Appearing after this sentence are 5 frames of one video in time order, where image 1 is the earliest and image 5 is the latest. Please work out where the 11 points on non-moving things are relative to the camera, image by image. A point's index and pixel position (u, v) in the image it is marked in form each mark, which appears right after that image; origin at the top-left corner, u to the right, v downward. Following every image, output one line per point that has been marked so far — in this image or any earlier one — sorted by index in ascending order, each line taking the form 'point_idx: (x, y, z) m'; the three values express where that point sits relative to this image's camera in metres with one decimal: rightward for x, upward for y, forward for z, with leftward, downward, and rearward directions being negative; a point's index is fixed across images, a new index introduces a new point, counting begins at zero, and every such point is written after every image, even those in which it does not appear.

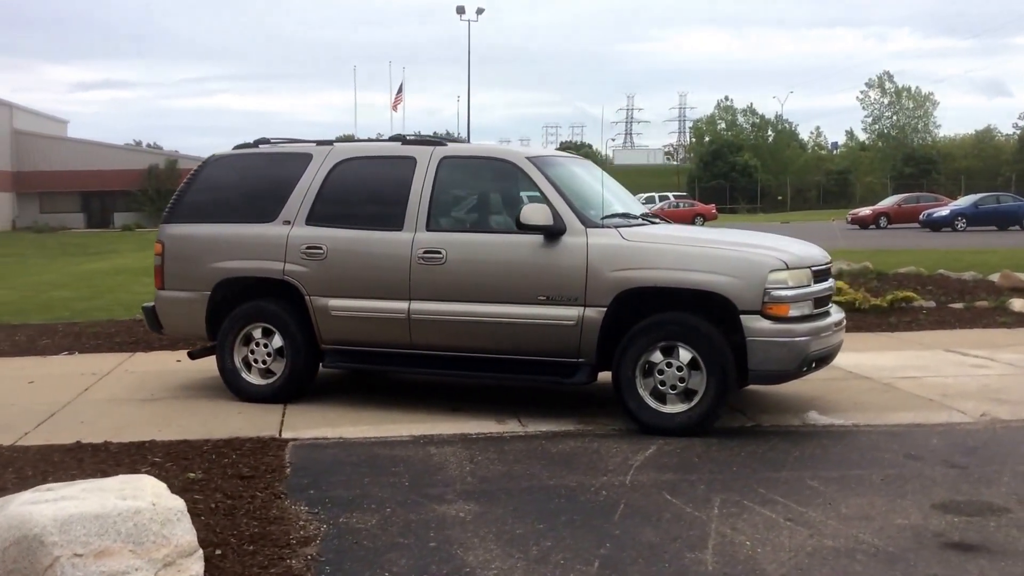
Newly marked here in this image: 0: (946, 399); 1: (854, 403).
0: (+2.6, -0.7, +7.6) m
1: (+2.0, -0.7, +7.5) m
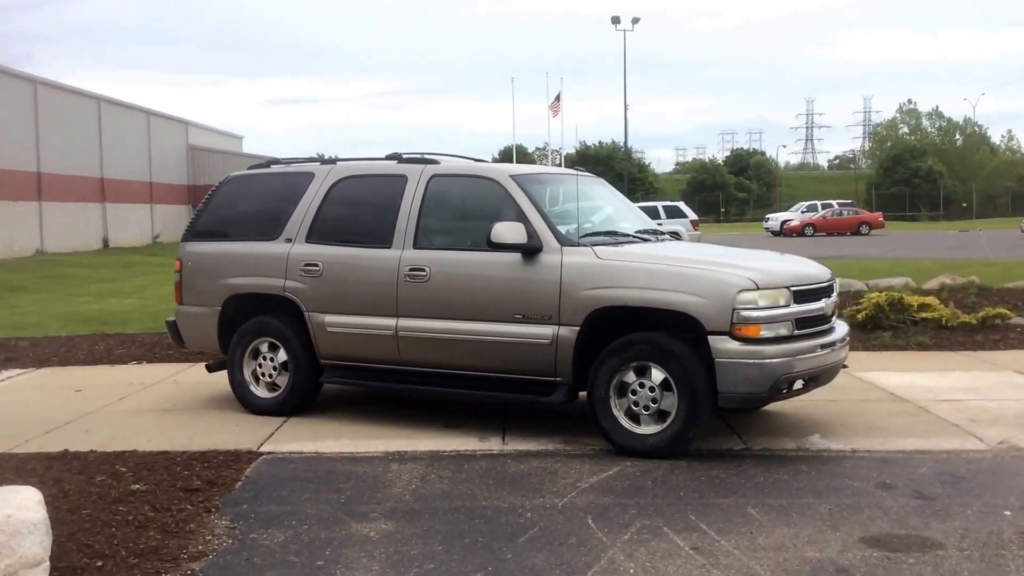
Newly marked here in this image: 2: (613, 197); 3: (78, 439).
0: (+2.6, -0.8, +7.2) m
1: (+2.0, -0.8, +7.2) m
2: (+0.5, +0.5, +7.5) m
3: (-2.4, -0.8, +6.9) m
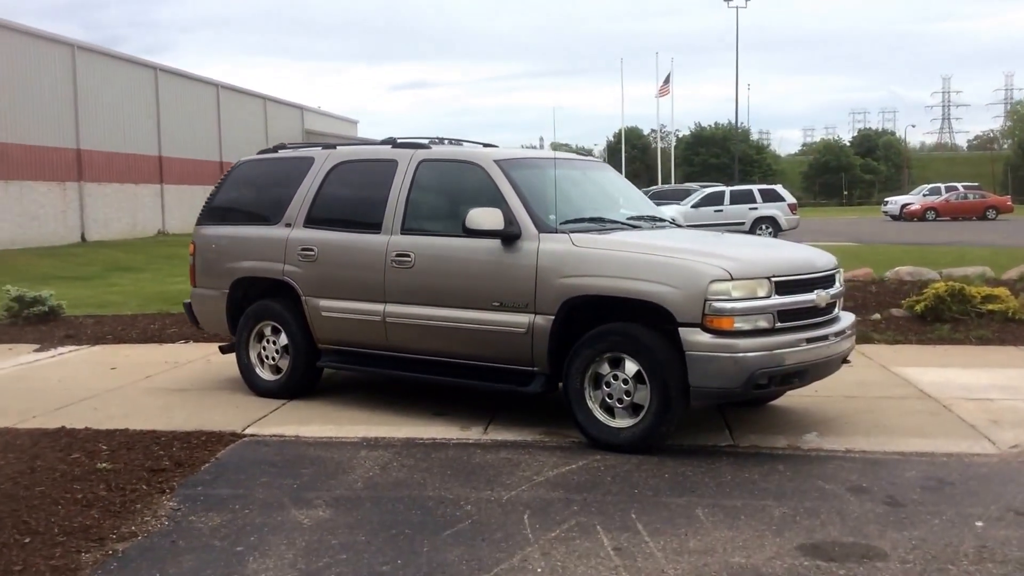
0: (+2.6, -0.7, +6.8) m
1: (+2.0, -0.7, +6.8) m
2: (+0.6, +0.6, +7.4) m
3: (-2.4, -0.7, +7.1) m
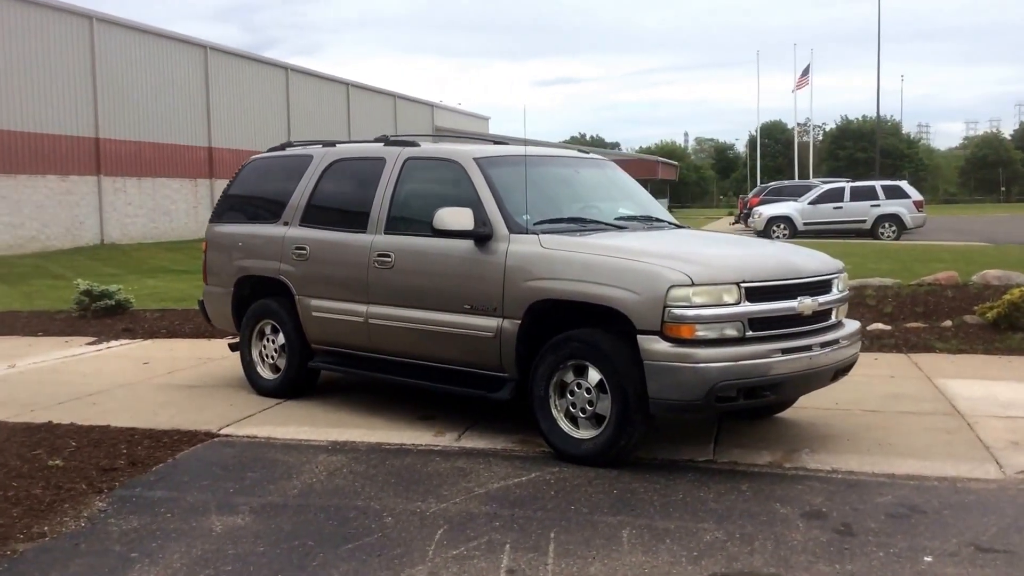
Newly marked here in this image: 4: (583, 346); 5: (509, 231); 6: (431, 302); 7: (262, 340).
0: (+2.4, -0.8, +6.2) m
1: (+1.9, -0.8, +6.4) m
2: (+0.6, +0.6, +7.1) m
3: (-2.5, -0.7, +7.1) m
4: (+0.3, -0.3, +5.7) m
5: (0.0, +0.3, +6.1) m
6: (-0.4, -0.1, +6.4) m
7: (-1.5, -0.3, +7.6) m
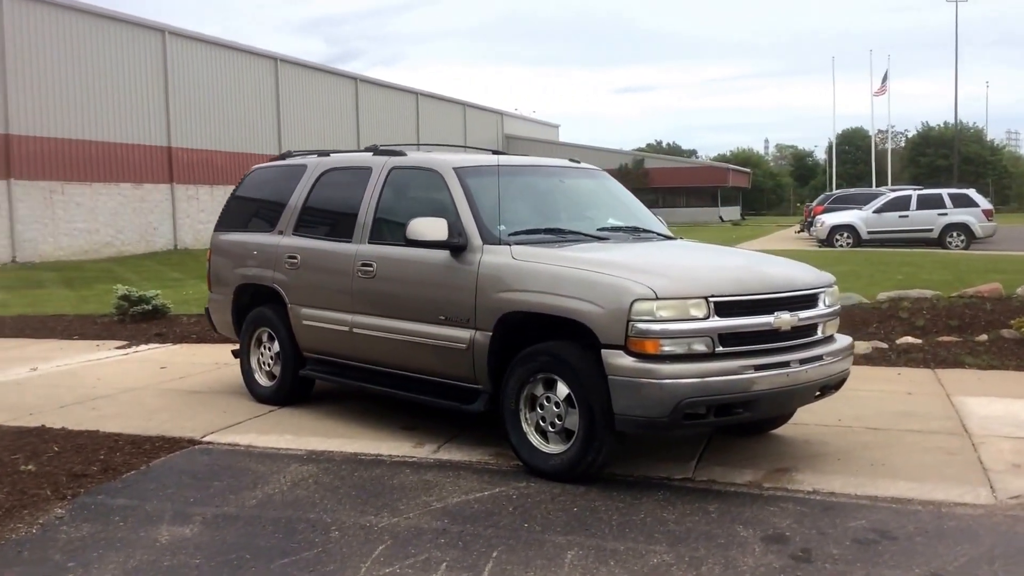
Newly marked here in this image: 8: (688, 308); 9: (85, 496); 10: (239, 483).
0: (+2.3, -0.9, +5.9) m
1: (+1.8, -0.8, +6.1) m
2: (+0.5, +0.5, +6.9) m
3: (-2.5, -0.7, +7.2) m
4: (+0.2, -0.3, +5.6) m
5: (-0.1, +0.2, +6.0) m
6: (-0.5, -0.1, +6.3) m
7: (-1.5, -0.4, +7.6) m
8: (+0.8, -0.1, +5.3) m
9: (-1.9, -0.9, +5.5) m
10: (-1.2, -0.9, +5.7) m
